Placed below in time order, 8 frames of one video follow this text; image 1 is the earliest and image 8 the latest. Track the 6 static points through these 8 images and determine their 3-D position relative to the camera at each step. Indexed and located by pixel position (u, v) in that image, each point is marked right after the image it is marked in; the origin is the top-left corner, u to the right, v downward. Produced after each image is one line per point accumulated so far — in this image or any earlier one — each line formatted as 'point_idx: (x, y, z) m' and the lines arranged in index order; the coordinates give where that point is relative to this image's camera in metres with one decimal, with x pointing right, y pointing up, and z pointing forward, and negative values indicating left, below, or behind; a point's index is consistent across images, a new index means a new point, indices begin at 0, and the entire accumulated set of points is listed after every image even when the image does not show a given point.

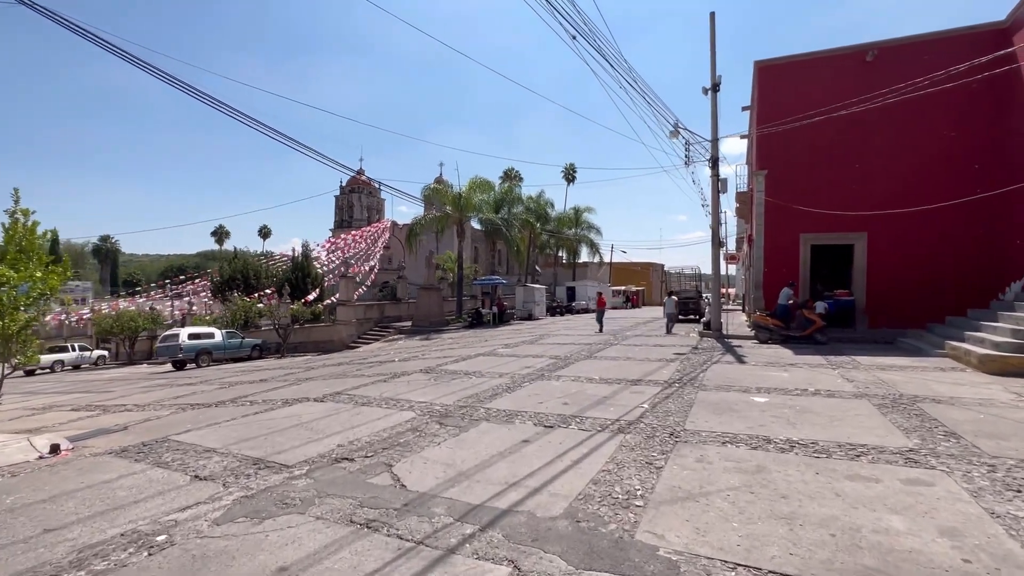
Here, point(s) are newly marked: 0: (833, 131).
0: (+11.7, +5.8, +17.4) m
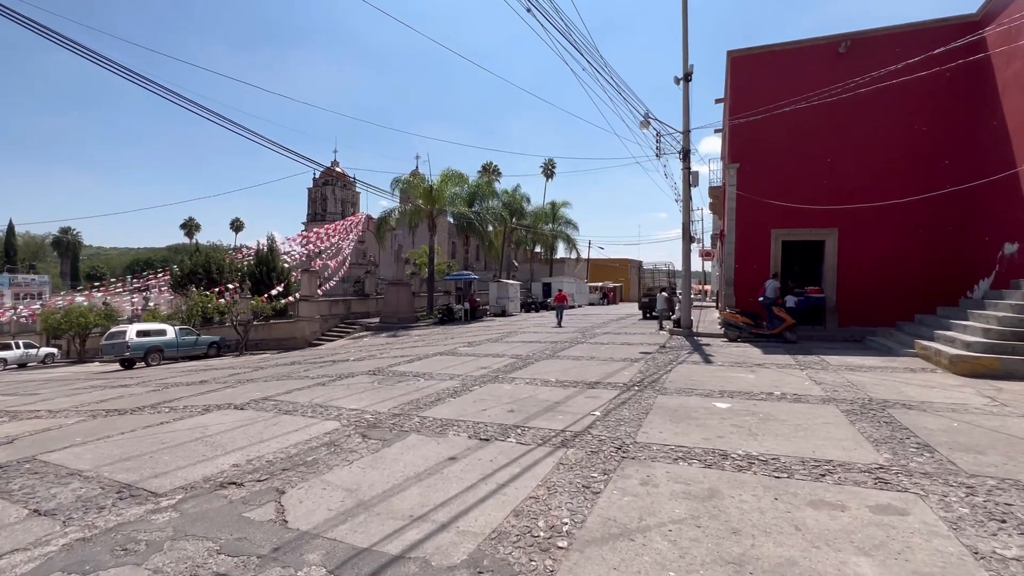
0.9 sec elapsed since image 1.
0: (+10.4, +5.9, +16.9) m
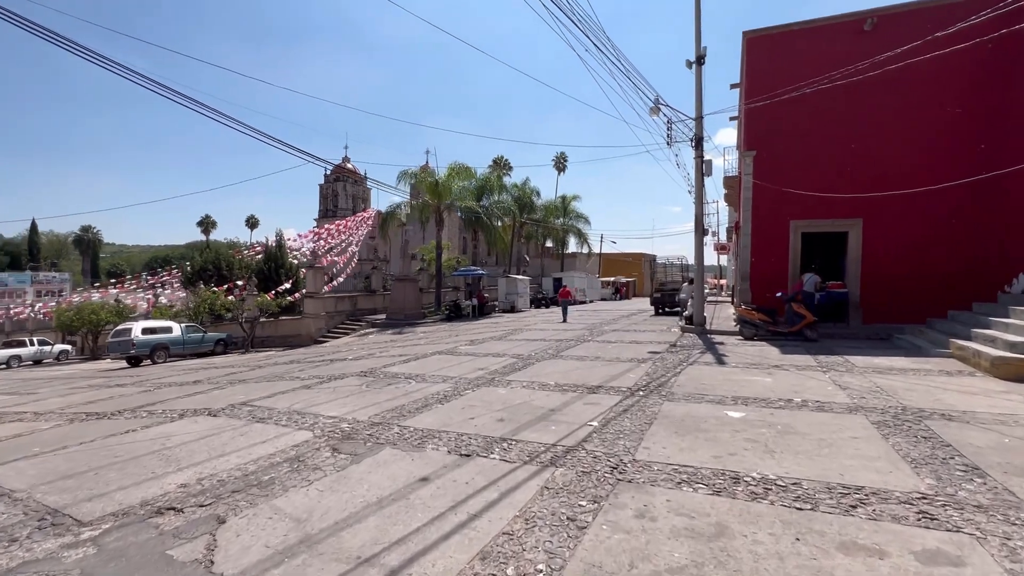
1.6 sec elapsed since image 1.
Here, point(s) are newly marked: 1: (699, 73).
0: (+10.5, +6.1, +15.9) m
1: (+6.6, +7.6, +16.9) m
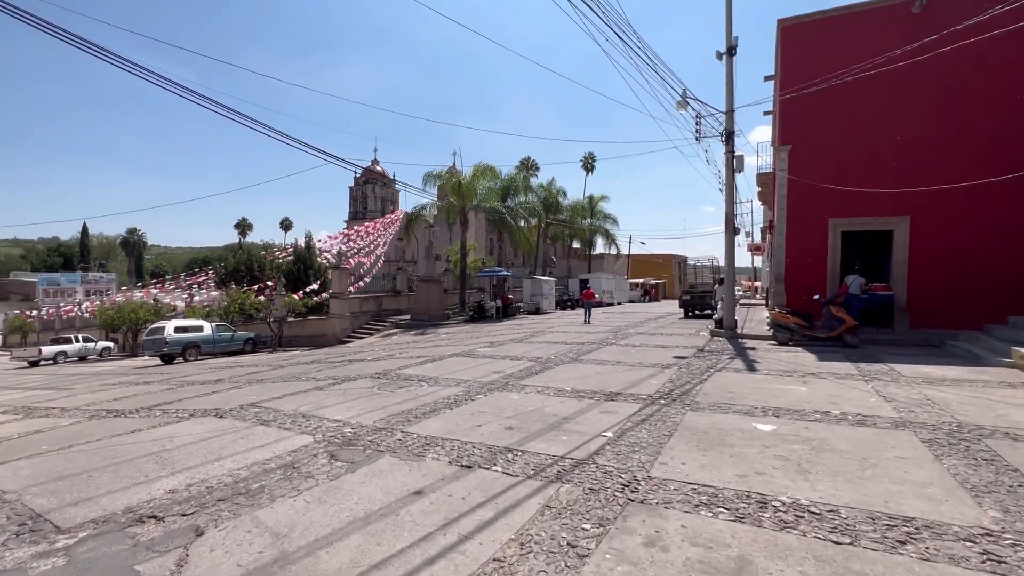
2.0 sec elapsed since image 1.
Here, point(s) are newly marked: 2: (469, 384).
0: (+11.2, +6.0, +14.9) m
1: (+7.3, +7.5, +16.1) m
2: (-0.9, -1.9, +9.5) m
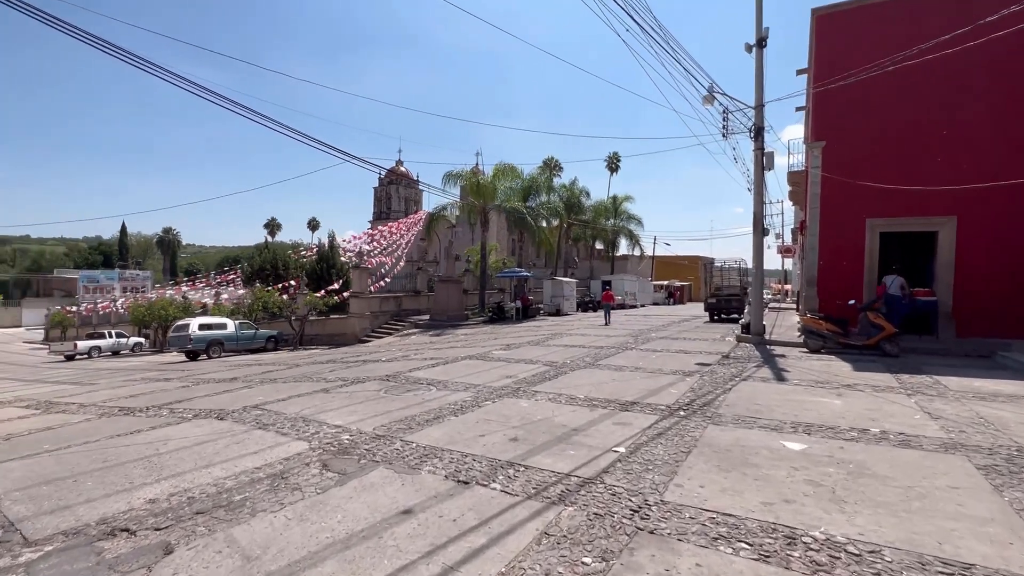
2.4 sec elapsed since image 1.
0: (+11.7, +5.9, +13.9) m
1: (+8.0, +7.4, +15.3) m
2: (-0.6, -1.9, +9.1) m
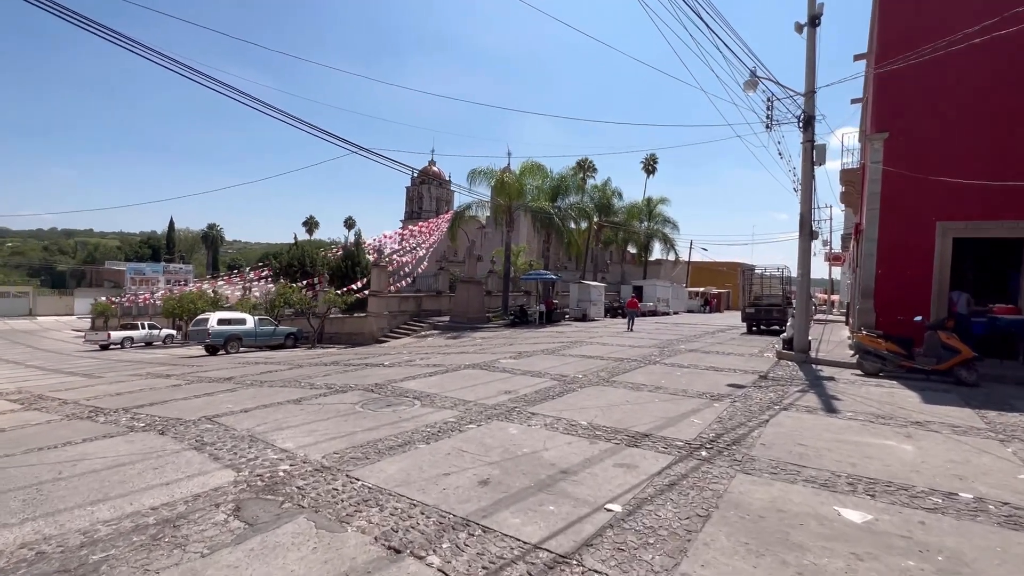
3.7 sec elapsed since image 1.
0: (+12.2, +5.5, +11.9) m
1: (+8.5, +7.1, +13.6) m
2: (-0.7, -2.0, +7.9) m
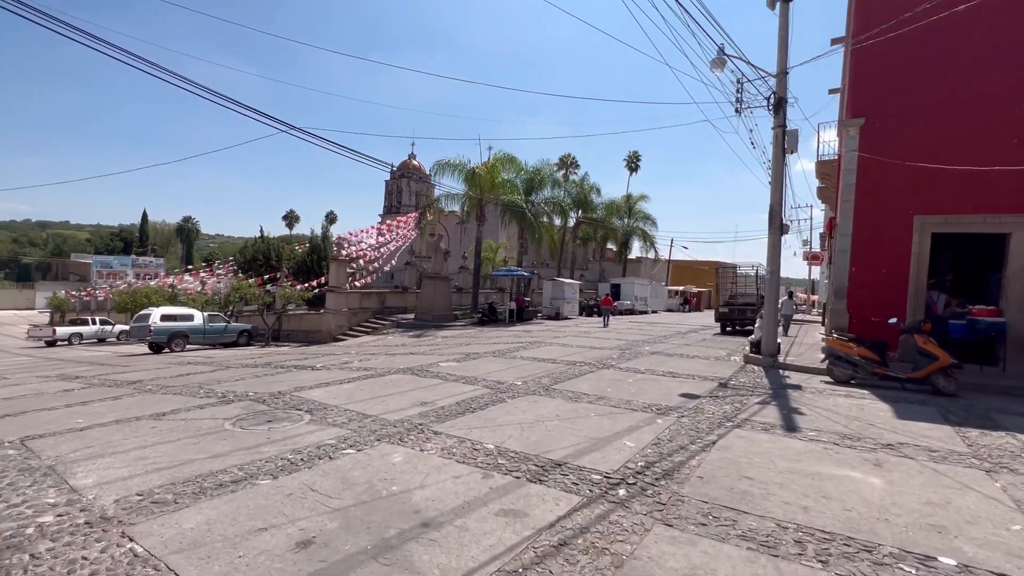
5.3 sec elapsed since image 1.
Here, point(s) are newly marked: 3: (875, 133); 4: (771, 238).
0: (+10.8, +5.5, +10.9) m
1: (+7.1, +7.2, +12.4) m
2: (-2.1, -1.9, +6.6) m
3: (+9.0, +3.8, +11.9) m
4: (+6.8, +1.3, +12.5) m
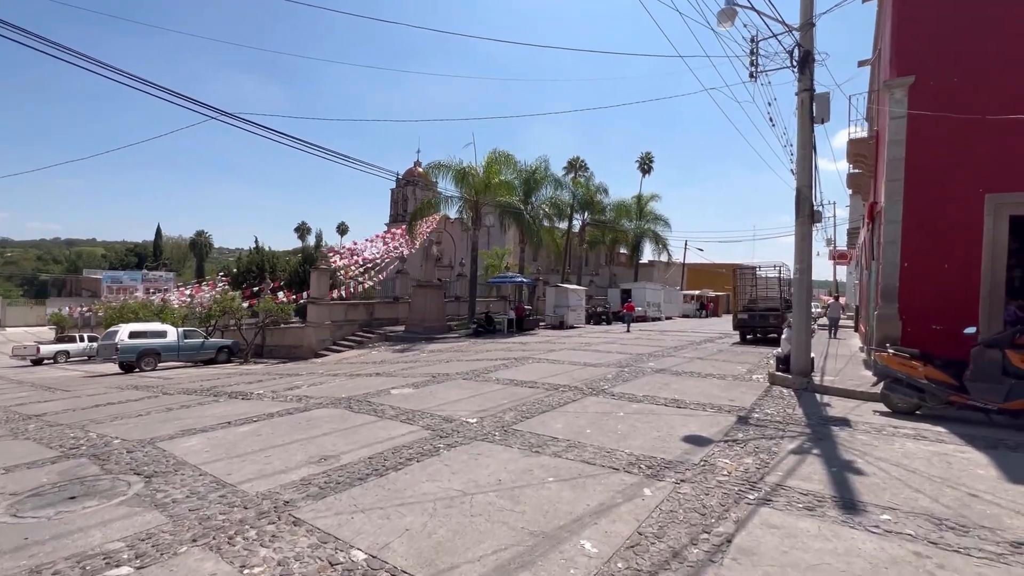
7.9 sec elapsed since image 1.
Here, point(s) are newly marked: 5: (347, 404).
0: (+9.9, +5.6, +8.4) m
1: (+6.3, +7.1, +10.1) m
2: (-2.9, -2.0, +4.5) m
3: (+8.2, +3.8, +9.5) m
4: (+6.1, +1.3, +10.1) m
5: (-3.0, -2.1, +9.0) m
